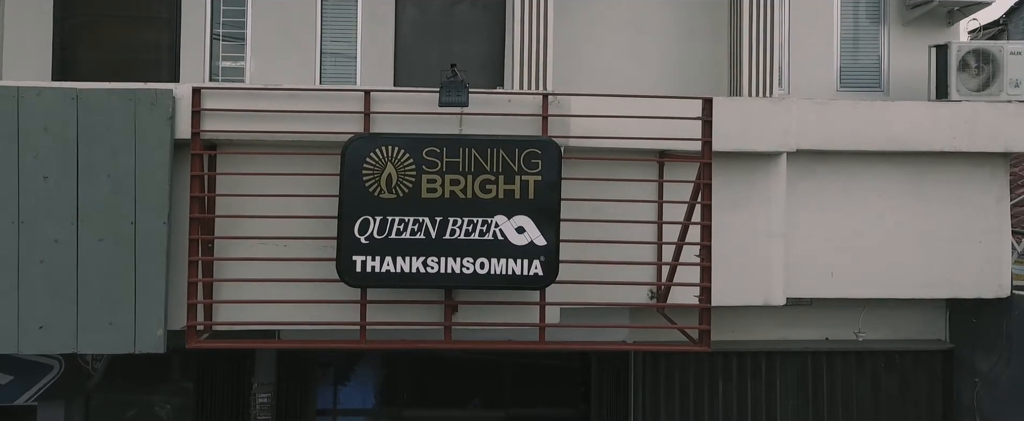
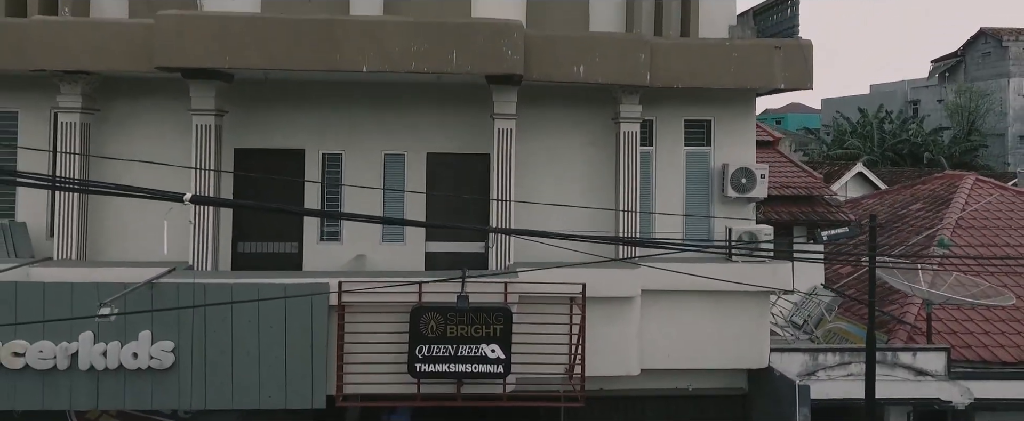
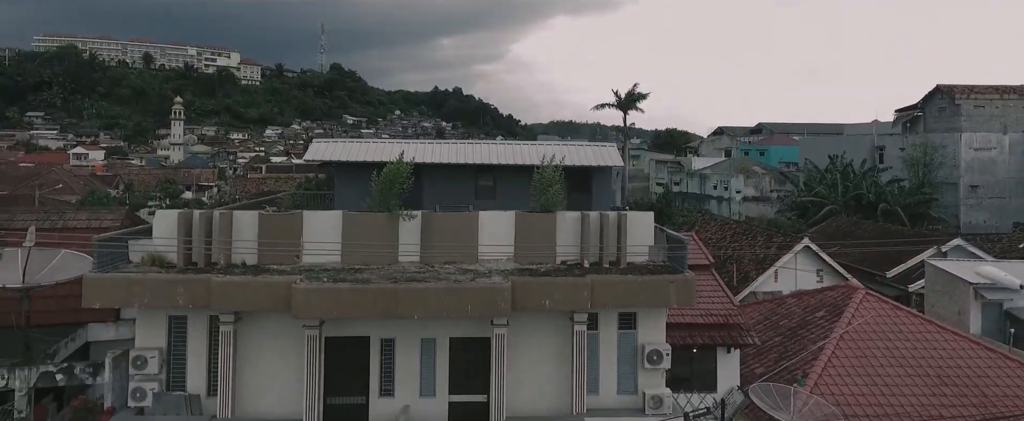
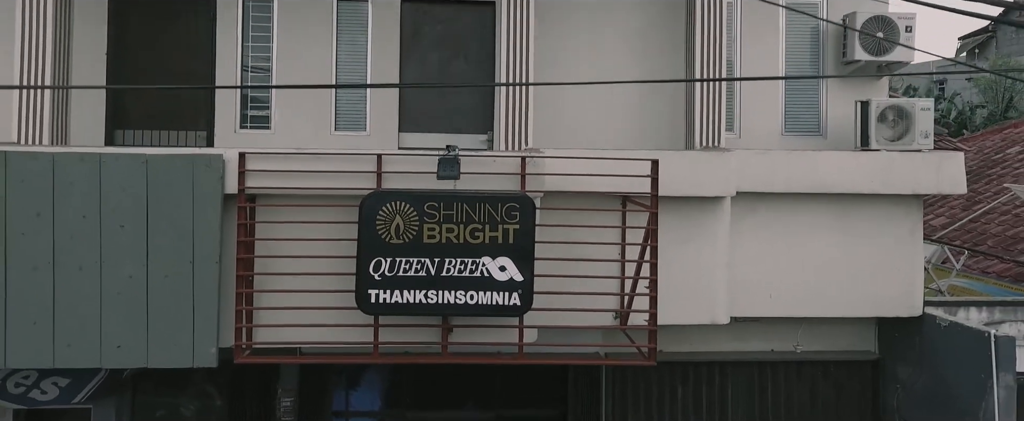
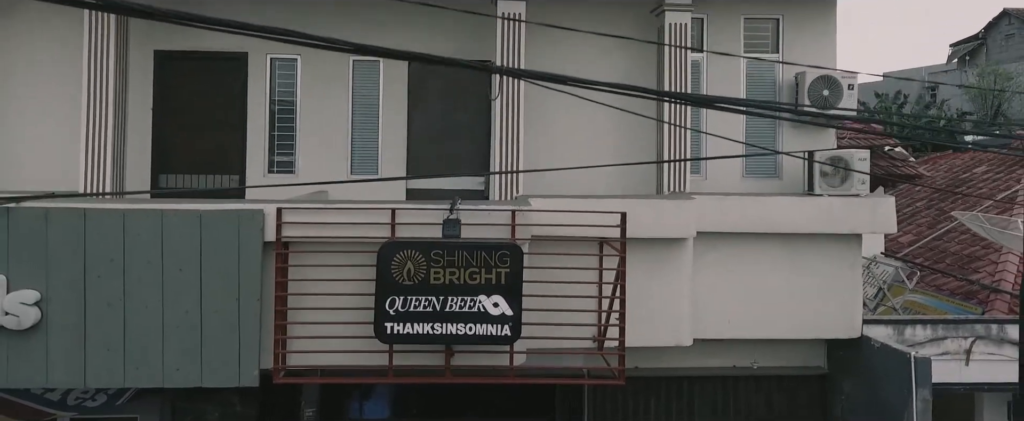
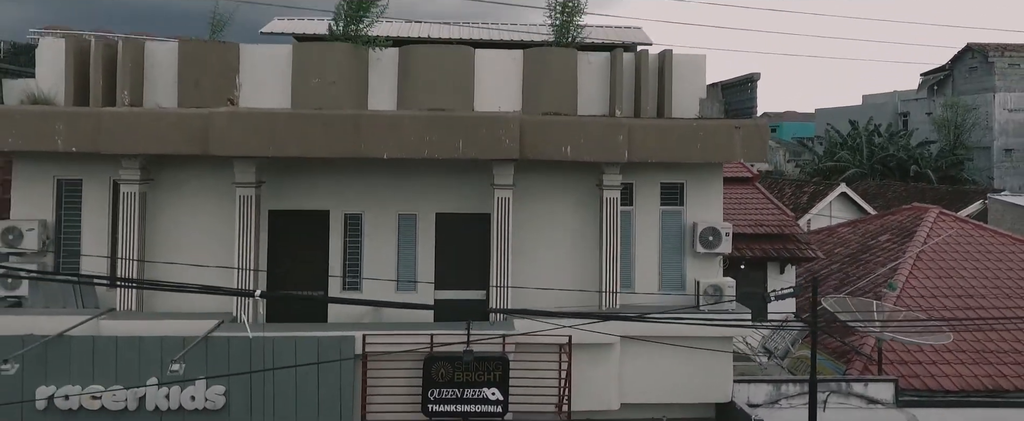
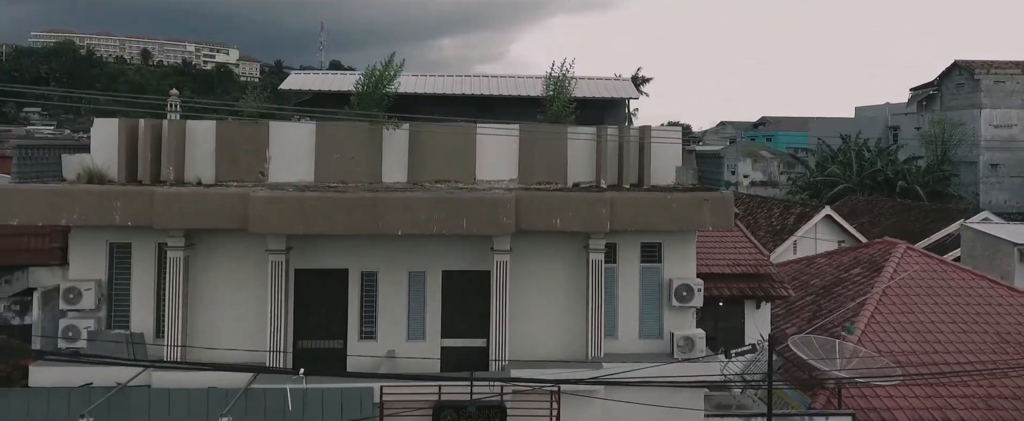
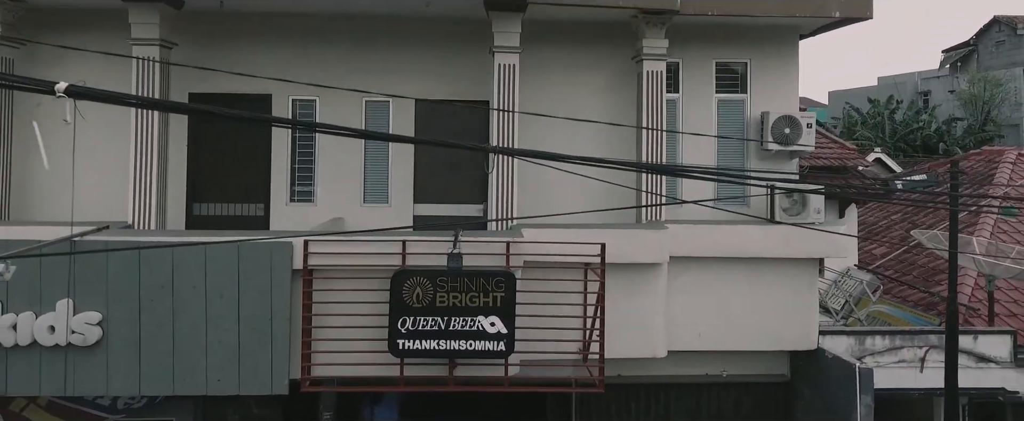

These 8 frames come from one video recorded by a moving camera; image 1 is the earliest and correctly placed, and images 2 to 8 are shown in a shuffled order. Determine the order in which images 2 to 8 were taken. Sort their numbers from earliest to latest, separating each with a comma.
4, 5, 8, 2, 6, 7, 3
